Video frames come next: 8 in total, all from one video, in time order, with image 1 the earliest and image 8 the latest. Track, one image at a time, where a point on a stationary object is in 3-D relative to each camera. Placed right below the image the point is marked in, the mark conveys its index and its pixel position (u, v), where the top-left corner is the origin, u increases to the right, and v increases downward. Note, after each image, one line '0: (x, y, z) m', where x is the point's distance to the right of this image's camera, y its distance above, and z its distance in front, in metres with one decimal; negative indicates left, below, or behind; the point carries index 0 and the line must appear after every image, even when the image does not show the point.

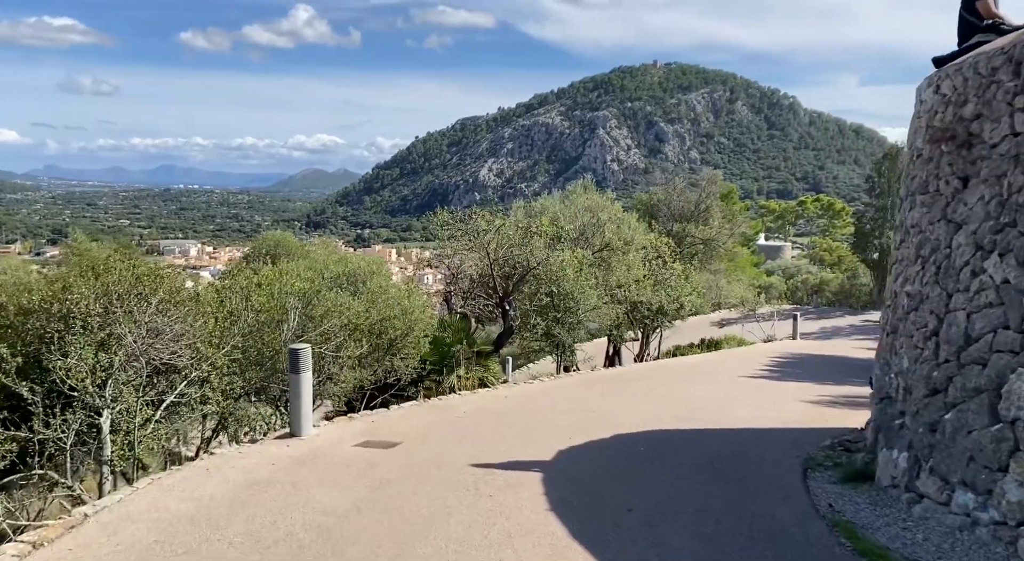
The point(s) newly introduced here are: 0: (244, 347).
0: (-3.2, -0.8, +9.4) m
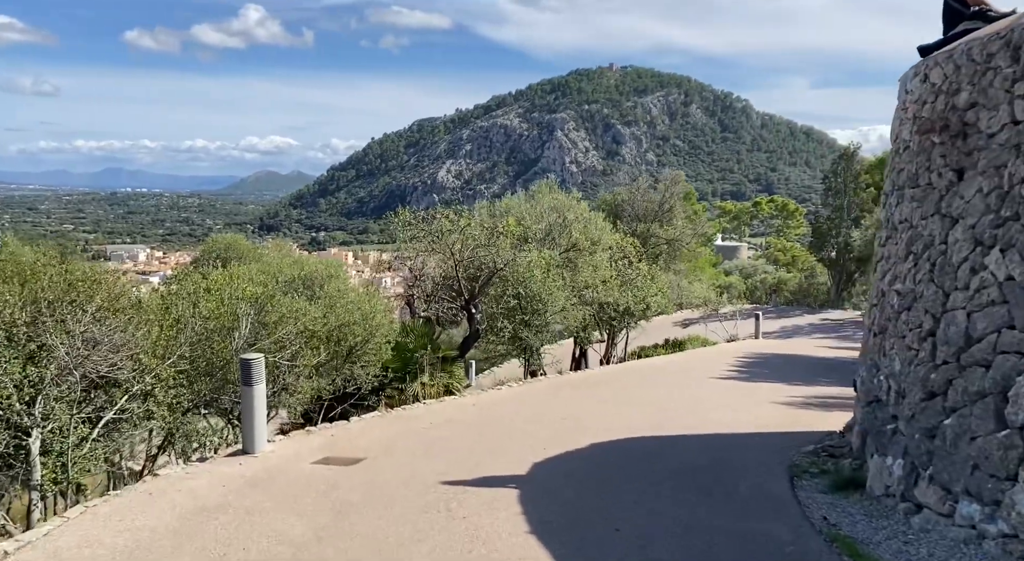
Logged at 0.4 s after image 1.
0: (-3.5, -0.8, +8.7) m
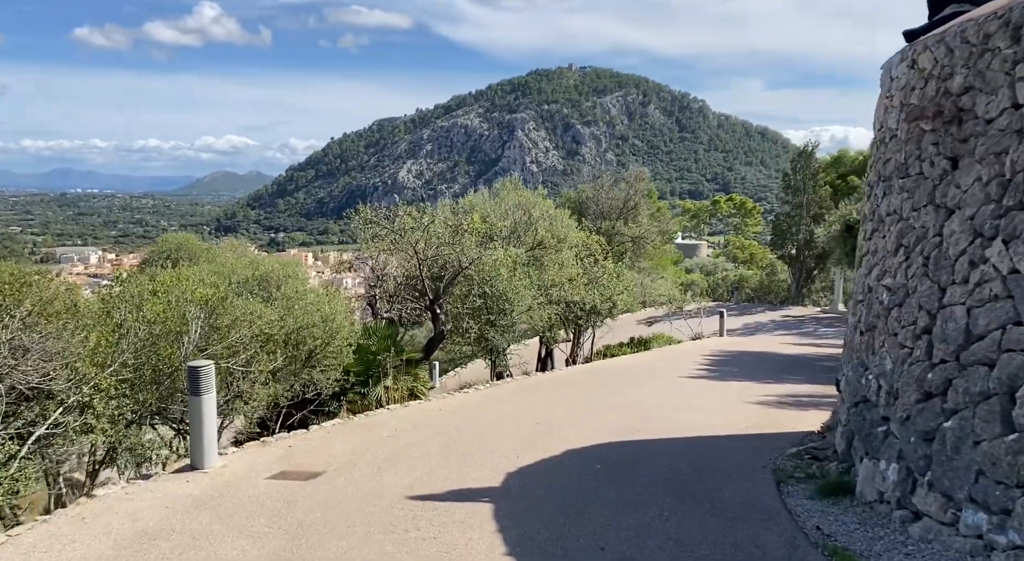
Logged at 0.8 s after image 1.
0: (-3.8, -0.9, +8.1) m
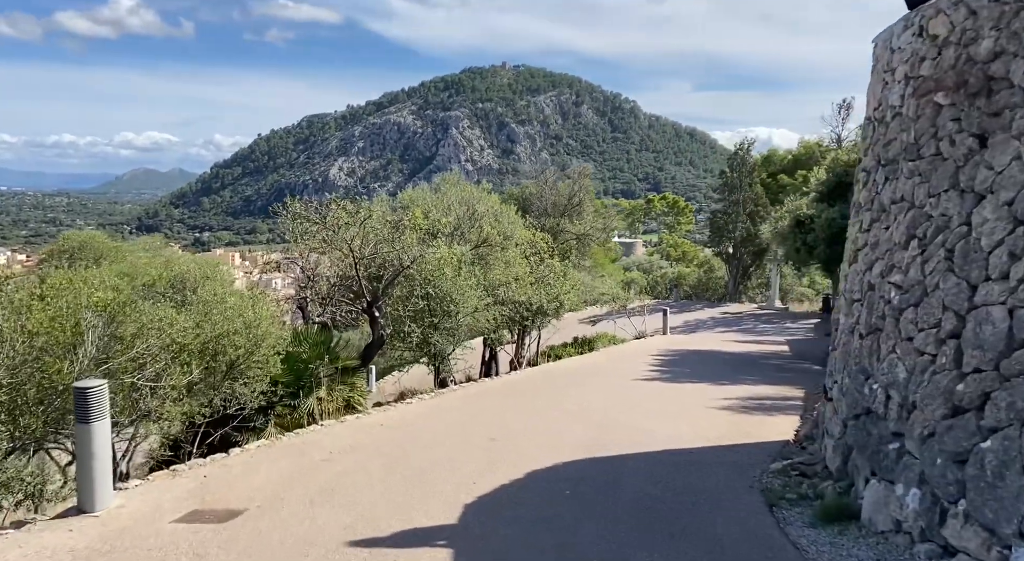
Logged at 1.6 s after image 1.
0: (-4.3, -0.9, +6.8) m
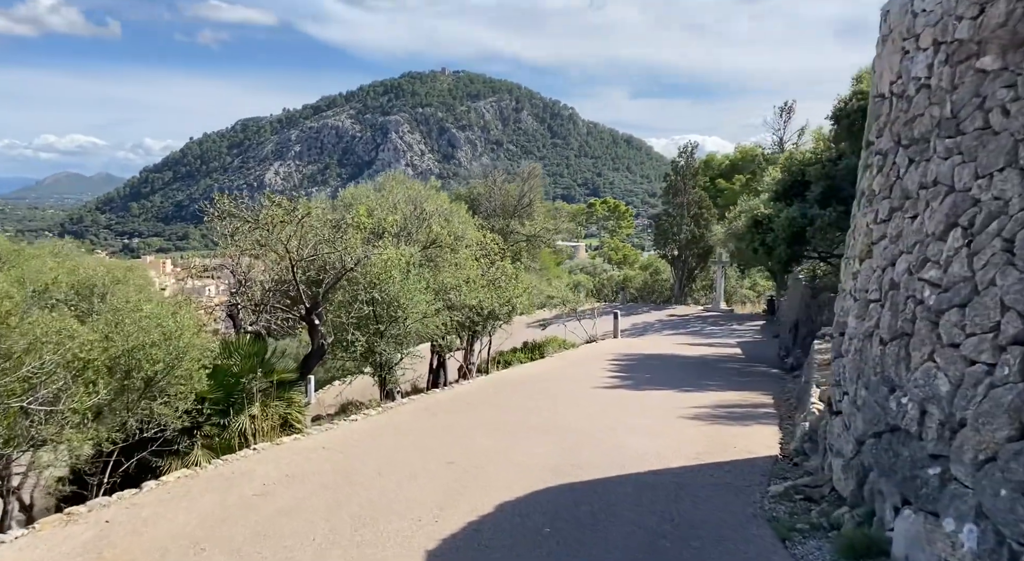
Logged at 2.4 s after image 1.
0: (-4.5, -0.9, +5.5) m
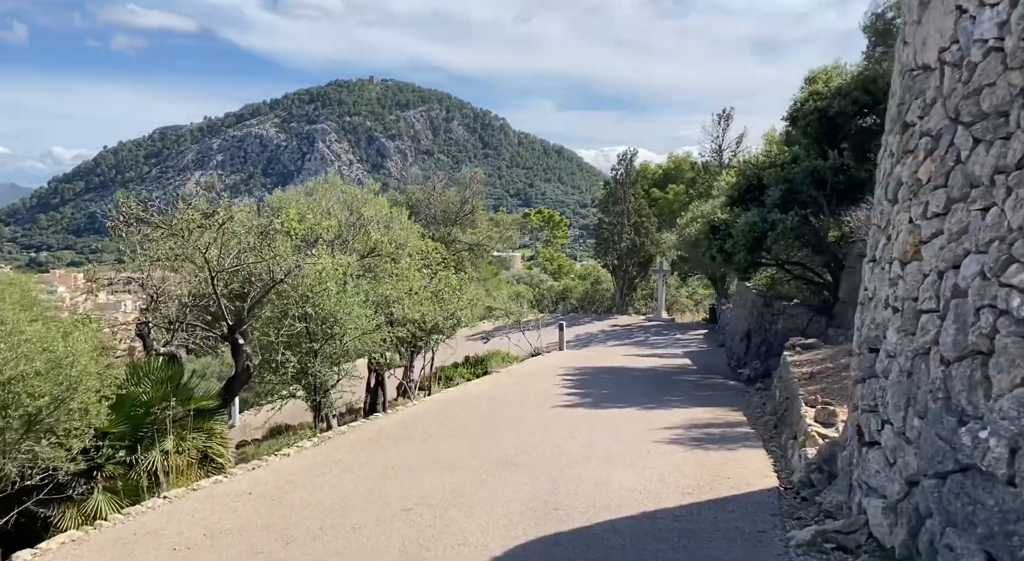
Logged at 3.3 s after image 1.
0: (-4.6, -1.0, +4.0) m
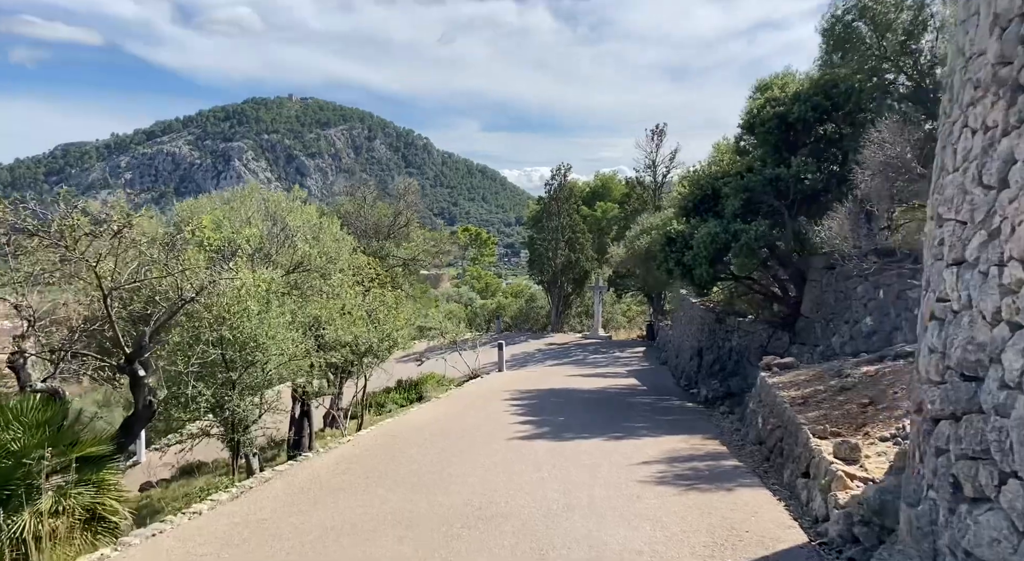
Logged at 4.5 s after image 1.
0: (-4.4, -1.1, +2.1) m
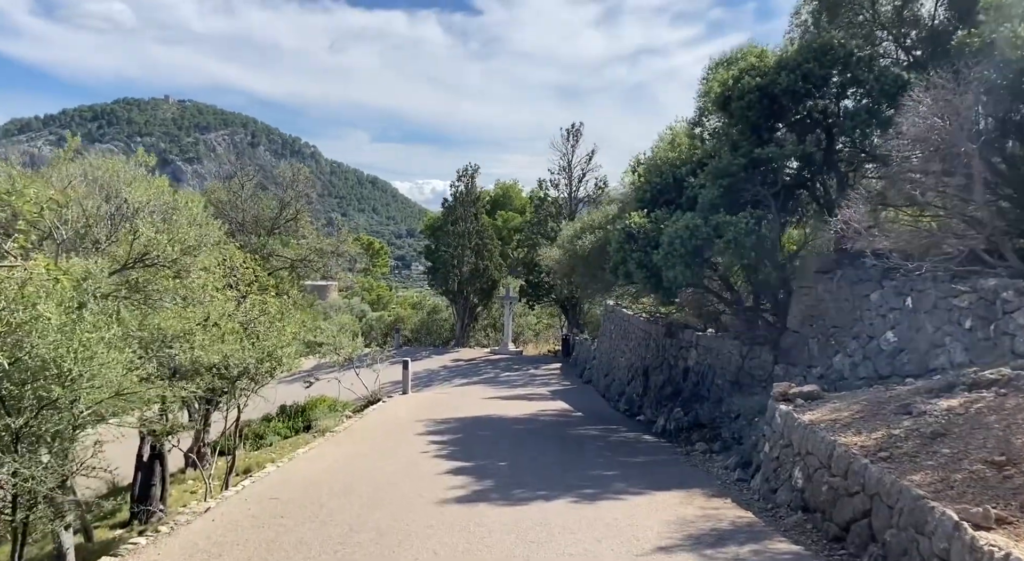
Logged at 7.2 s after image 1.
0: (-3.8, -0.9, -1.7) m
